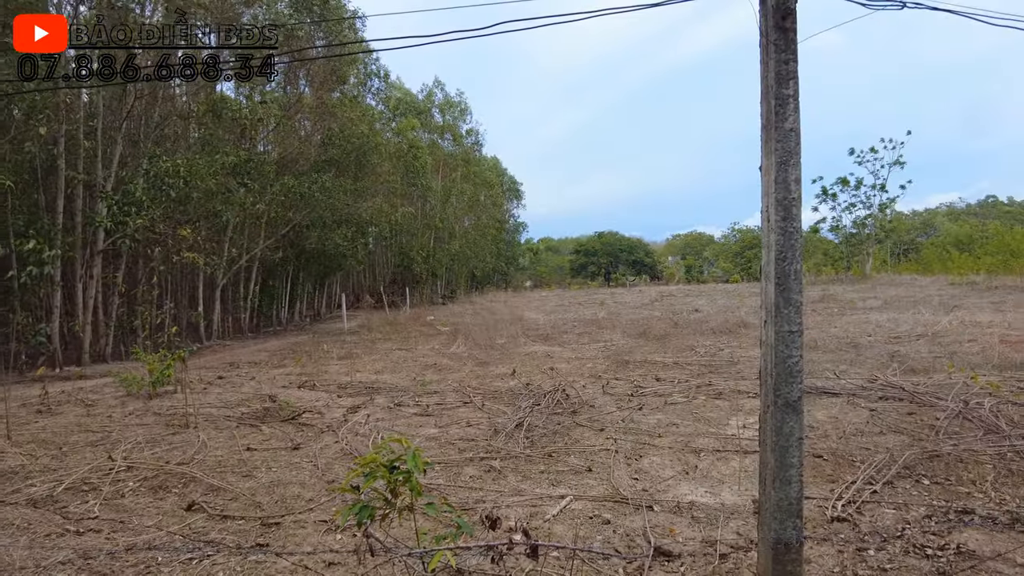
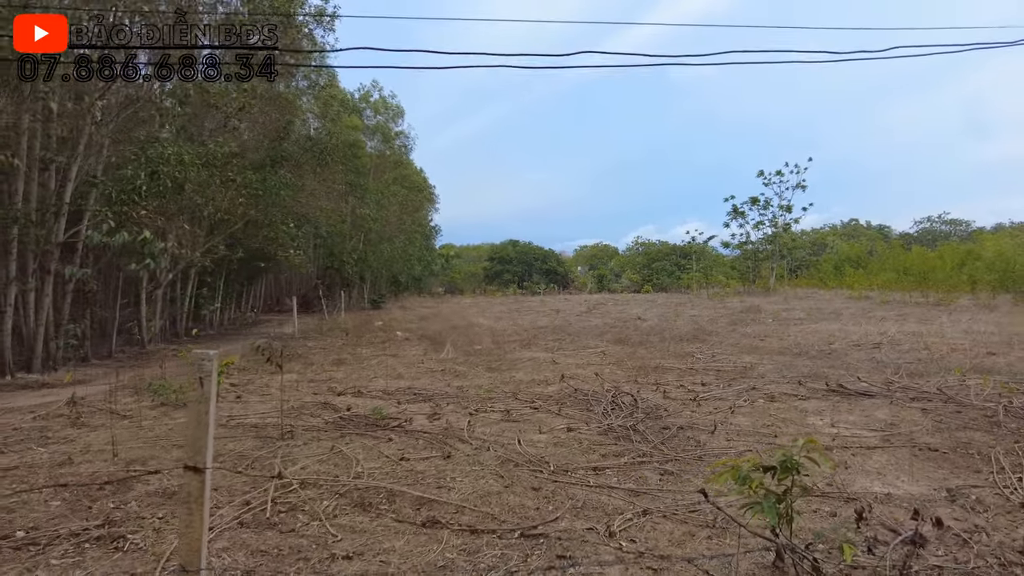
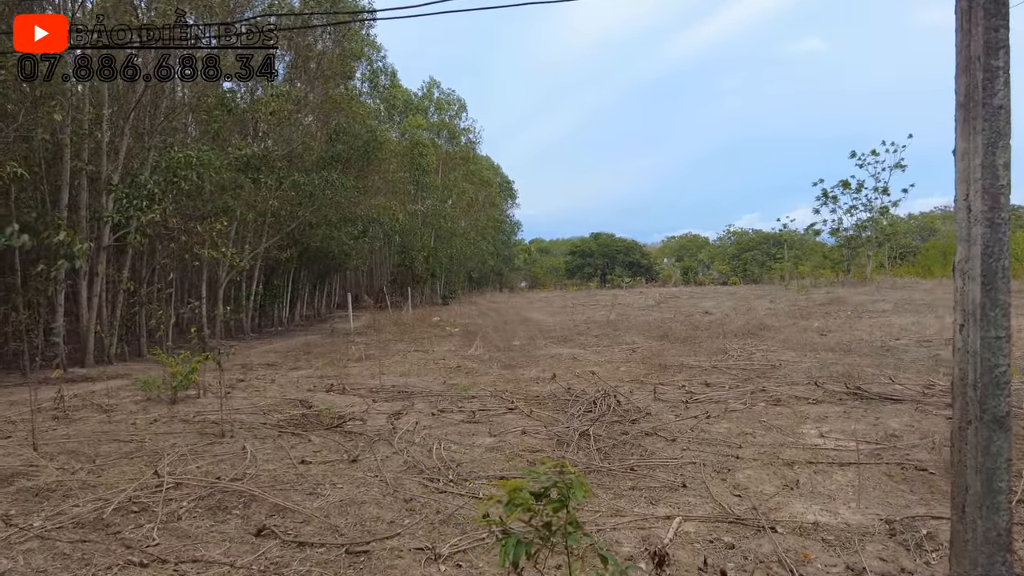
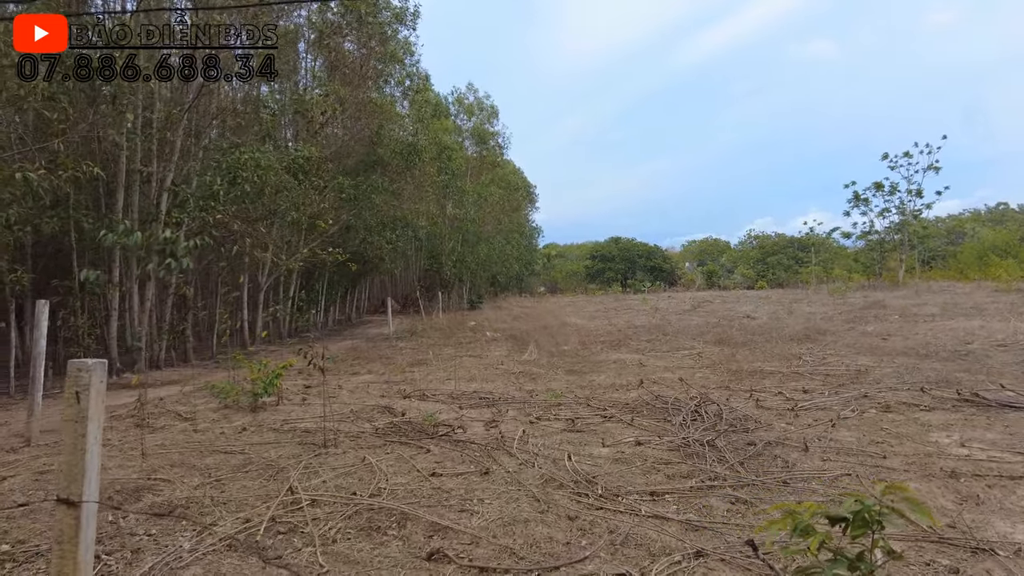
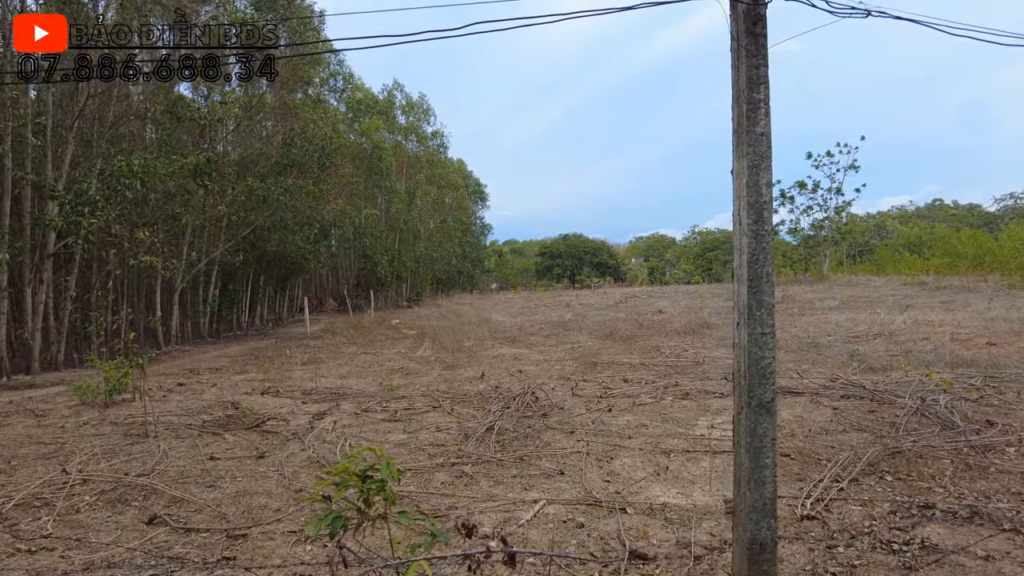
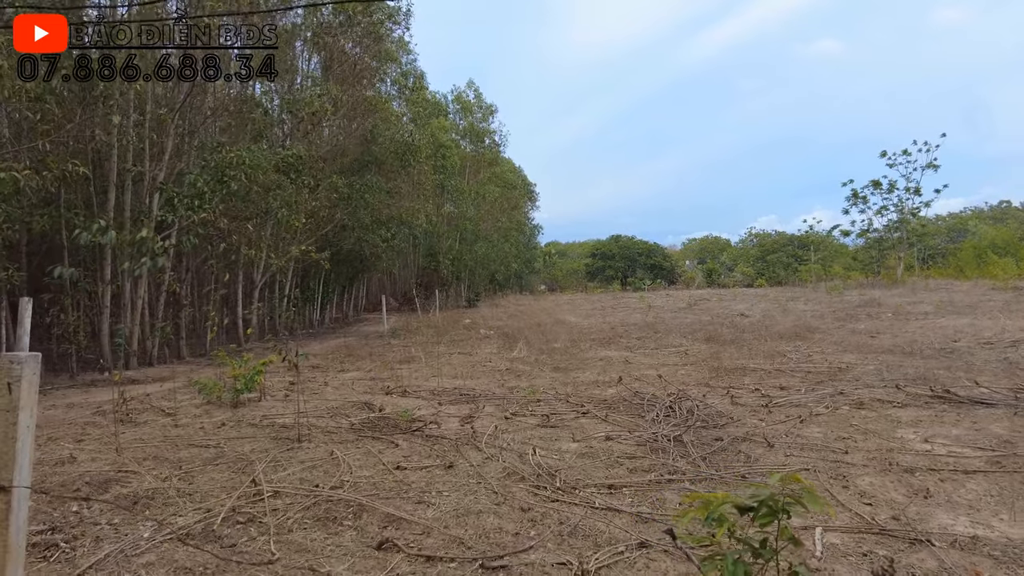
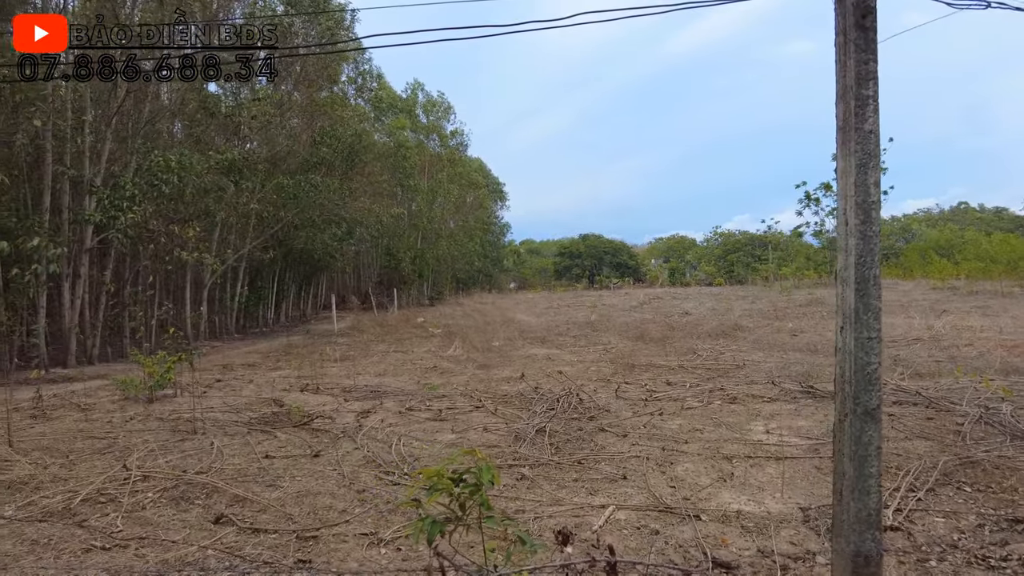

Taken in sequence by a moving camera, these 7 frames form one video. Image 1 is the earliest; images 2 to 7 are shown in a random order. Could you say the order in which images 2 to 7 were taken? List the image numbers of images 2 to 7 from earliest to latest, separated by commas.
5, 7, 3, 6, 4, 2
